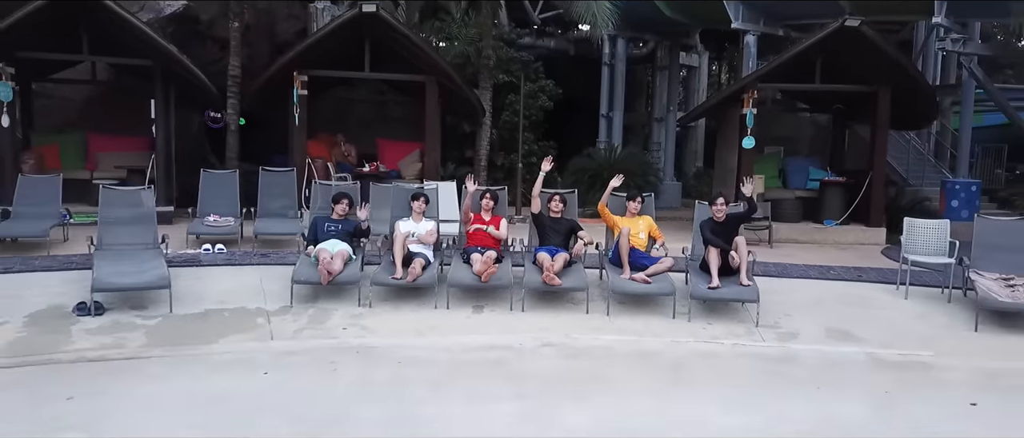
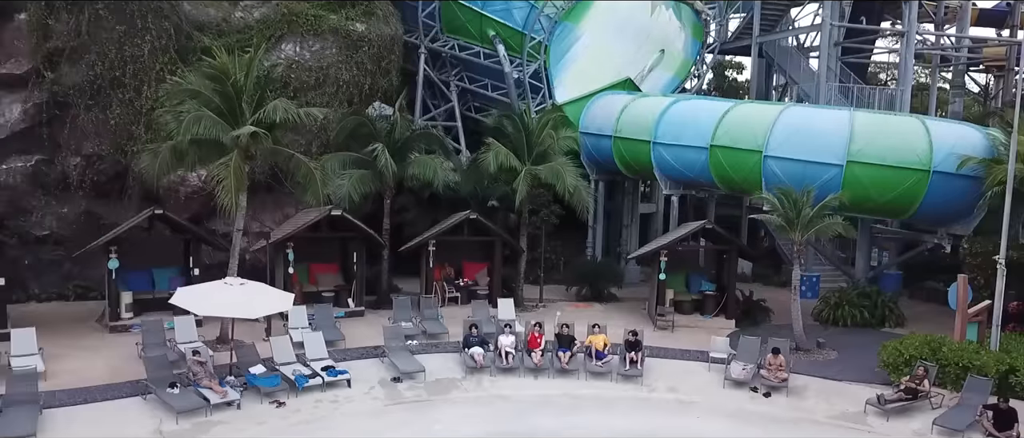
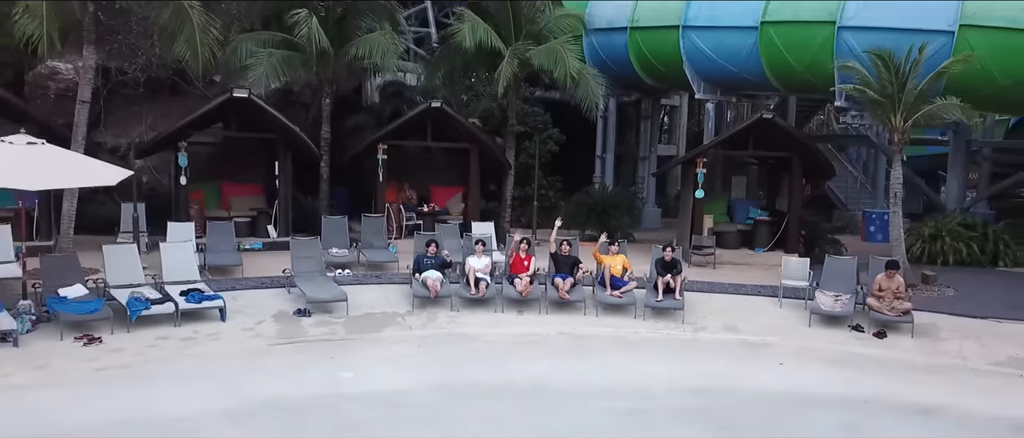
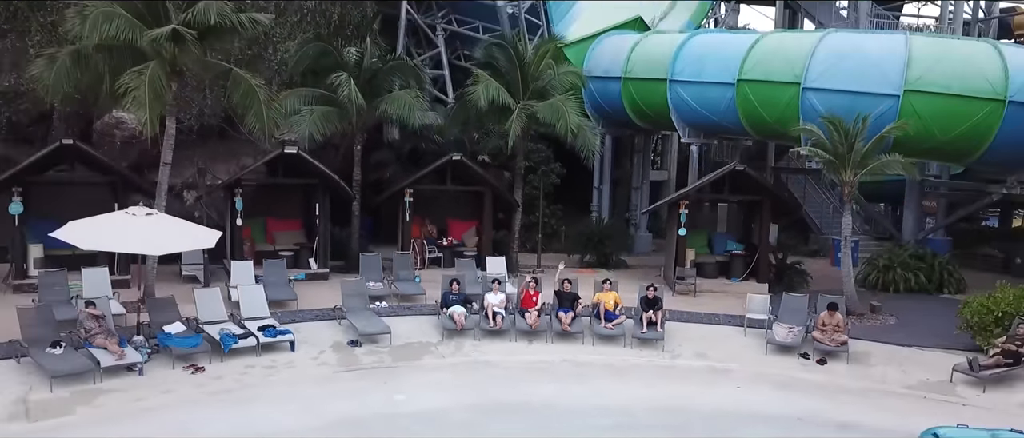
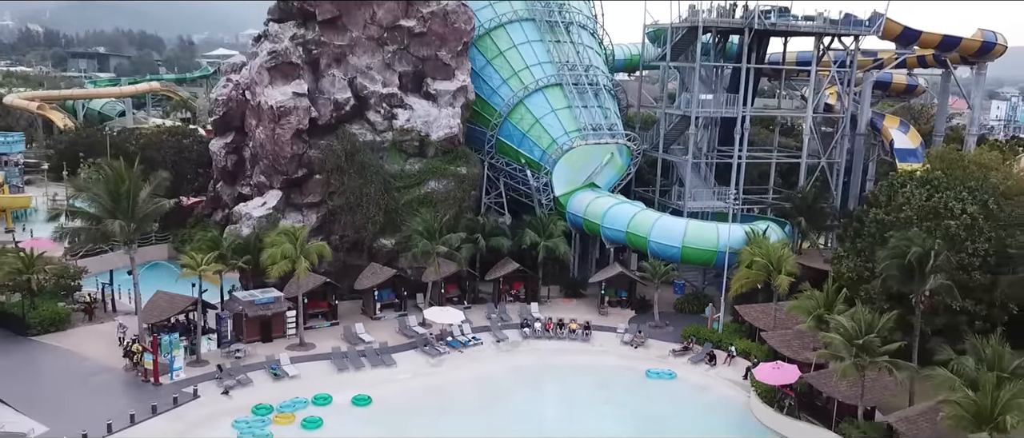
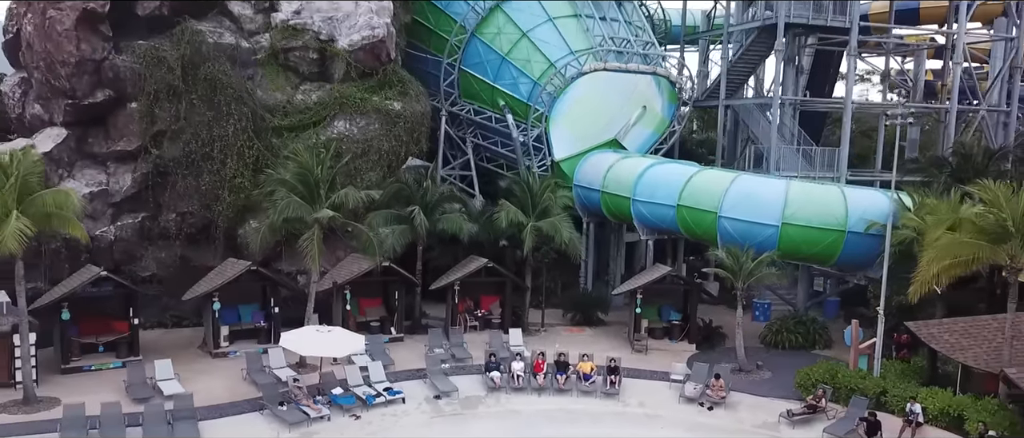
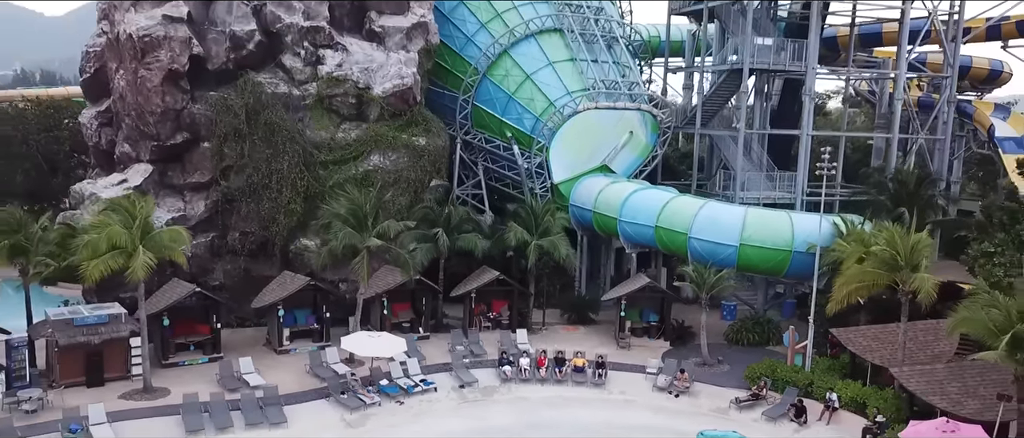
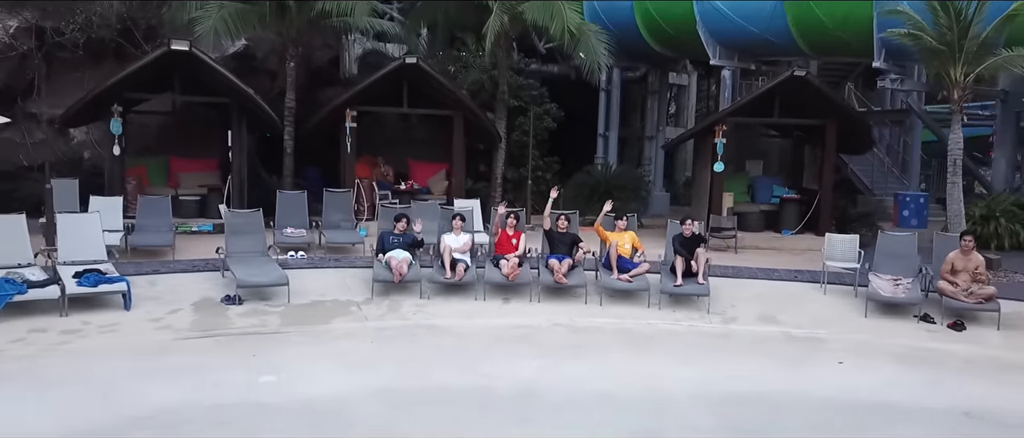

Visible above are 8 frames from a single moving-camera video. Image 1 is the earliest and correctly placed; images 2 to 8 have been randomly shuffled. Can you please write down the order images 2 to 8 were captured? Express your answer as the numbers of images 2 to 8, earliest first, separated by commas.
8, 3, 4, 2, 6, 7, 5
